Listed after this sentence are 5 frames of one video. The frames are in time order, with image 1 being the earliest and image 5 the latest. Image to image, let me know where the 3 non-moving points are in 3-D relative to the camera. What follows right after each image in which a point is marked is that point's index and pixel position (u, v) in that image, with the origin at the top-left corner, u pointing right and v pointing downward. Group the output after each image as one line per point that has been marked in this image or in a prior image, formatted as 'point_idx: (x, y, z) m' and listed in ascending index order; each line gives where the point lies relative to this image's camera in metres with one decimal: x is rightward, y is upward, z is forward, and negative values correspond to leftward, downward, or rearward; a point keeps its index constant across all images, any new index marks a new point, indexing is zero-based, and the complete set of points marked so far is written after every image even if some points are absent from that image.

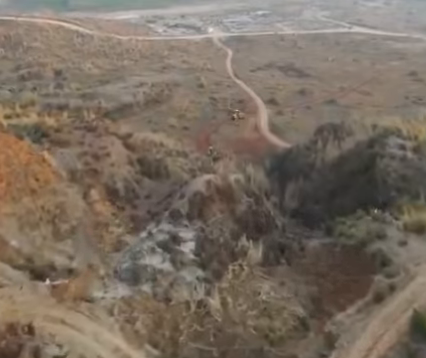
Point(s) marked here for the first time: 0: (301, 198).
0: (+3.1, -0.7, +16.5) m
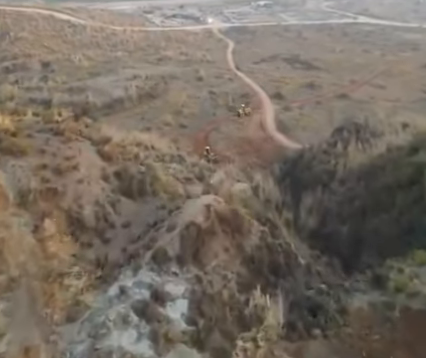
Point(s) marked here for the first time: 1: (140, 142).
0: (+3.1, -1.1, +13.4) m
1: (-2.7, +1.4, +17.3) m
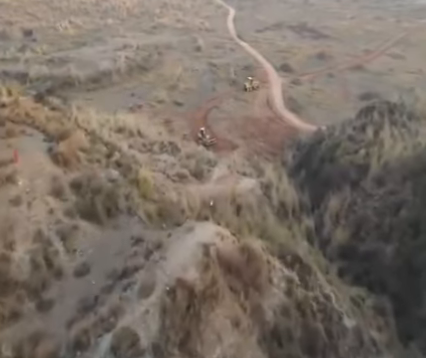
0: (+3.1, -1.1, +10.4) m
1: (-2.7, +1.6, +14.1) m
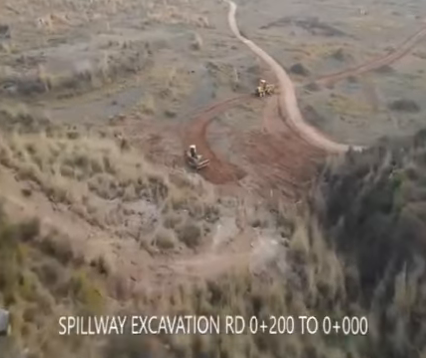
0: (+3.1, -2.2, +6.1) m
1: (-2.7, +0.5, +9.8) m
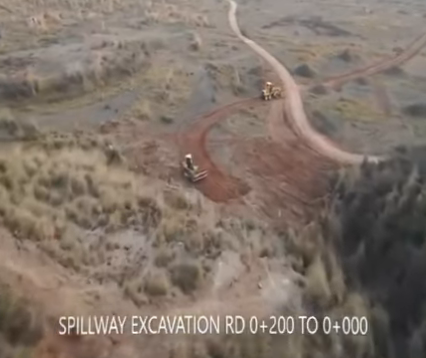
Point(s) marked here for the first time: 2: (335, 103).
0: (+3.2, -2.6, +4.8) m
1: (-2.7, +0.1, +8.5) m
2: (+4.7, +2.9, +17.9) m
